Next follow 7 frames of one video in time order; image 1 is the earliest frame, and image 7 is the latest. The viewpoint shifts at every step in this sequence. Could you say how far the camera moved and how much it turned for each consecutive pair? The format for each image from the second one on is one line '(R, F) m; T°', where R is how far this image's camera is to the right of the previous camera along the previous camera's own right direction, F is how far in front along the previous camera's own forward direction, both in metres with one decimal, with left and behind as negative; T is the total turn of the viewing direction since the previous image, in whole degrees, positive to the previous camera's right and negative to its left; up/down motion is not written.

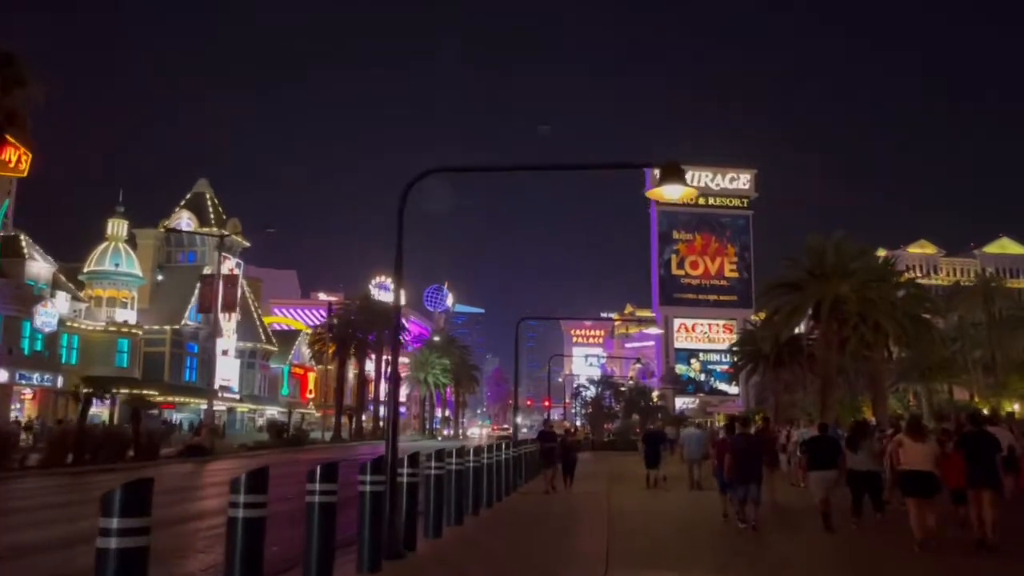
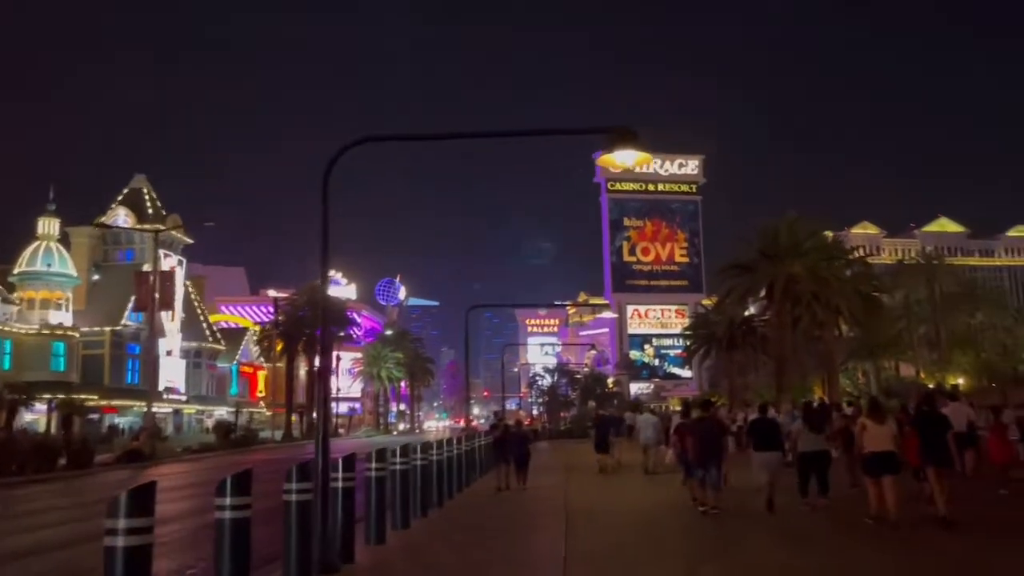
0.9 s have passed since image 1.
(+0.1, +0.4) m; +3°
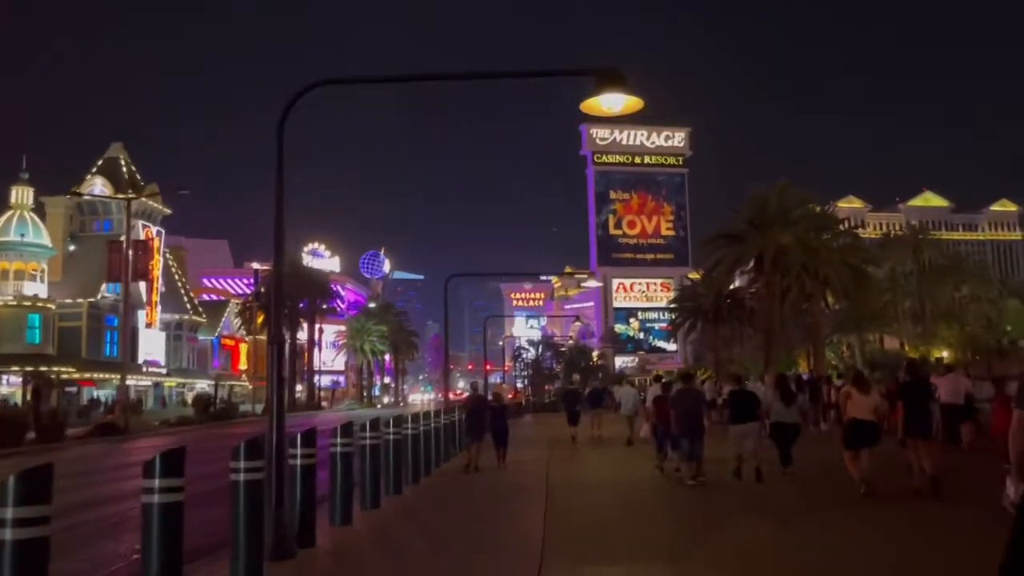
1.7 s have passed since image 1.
(0.0, +0.3) m; +1°
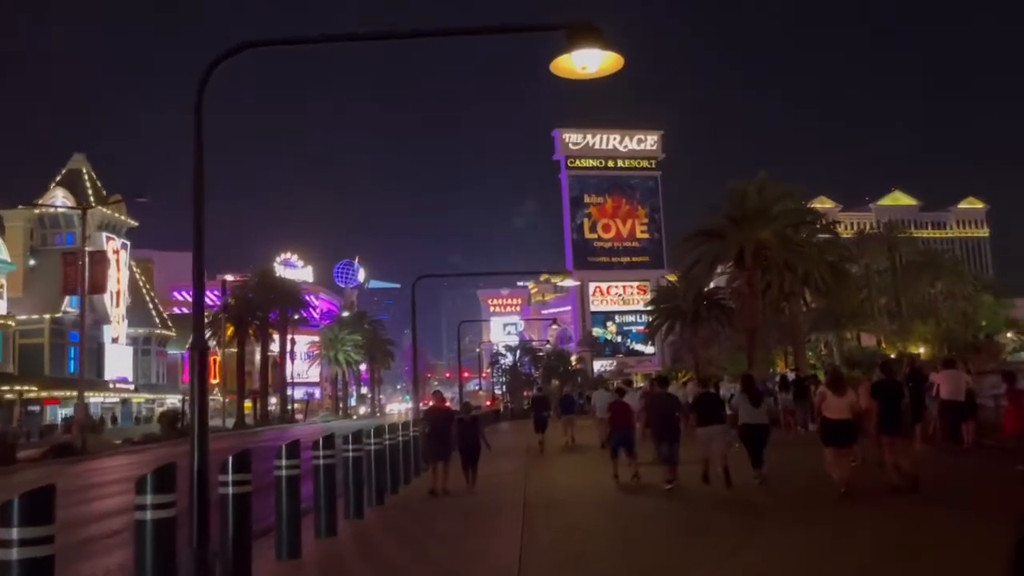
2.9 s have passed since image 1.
(0.0, +0.5) m; +1°
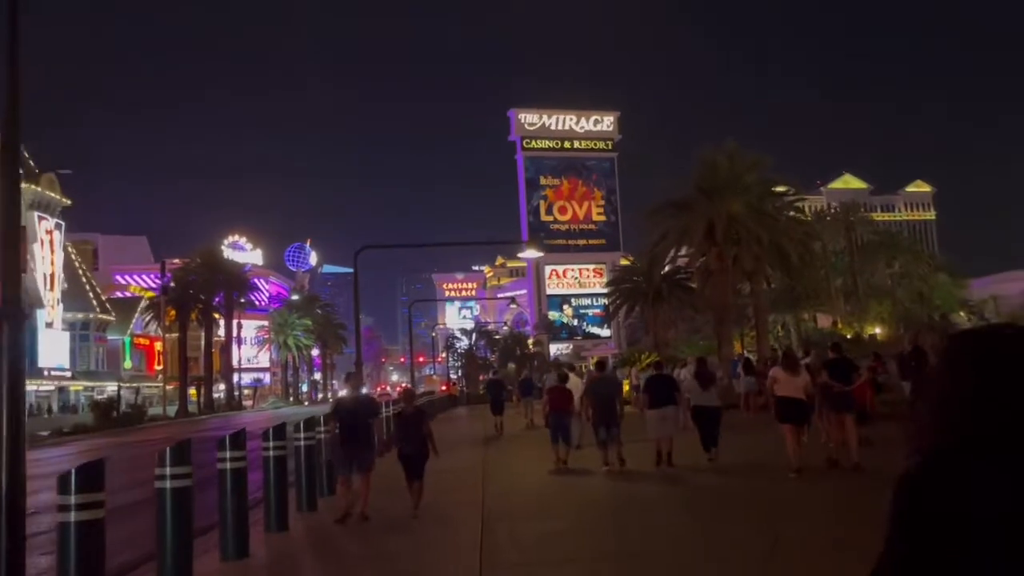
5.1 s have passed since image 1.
(0.0, +0.9) m; +3°
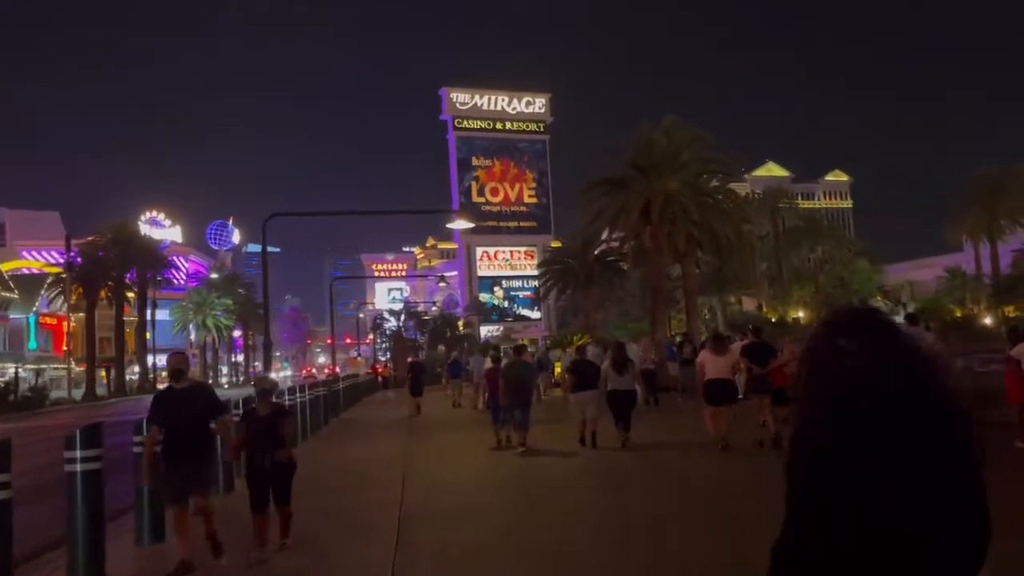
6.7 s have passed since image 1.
(0.0, +0.7) m; +4°
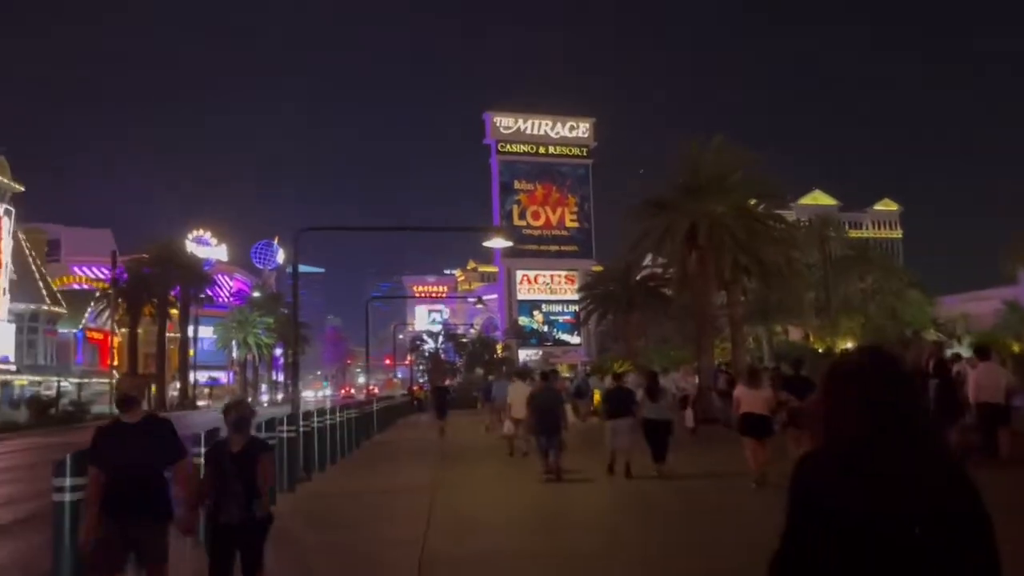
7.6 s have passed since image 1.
(0.0, +0.2) m; -2°
